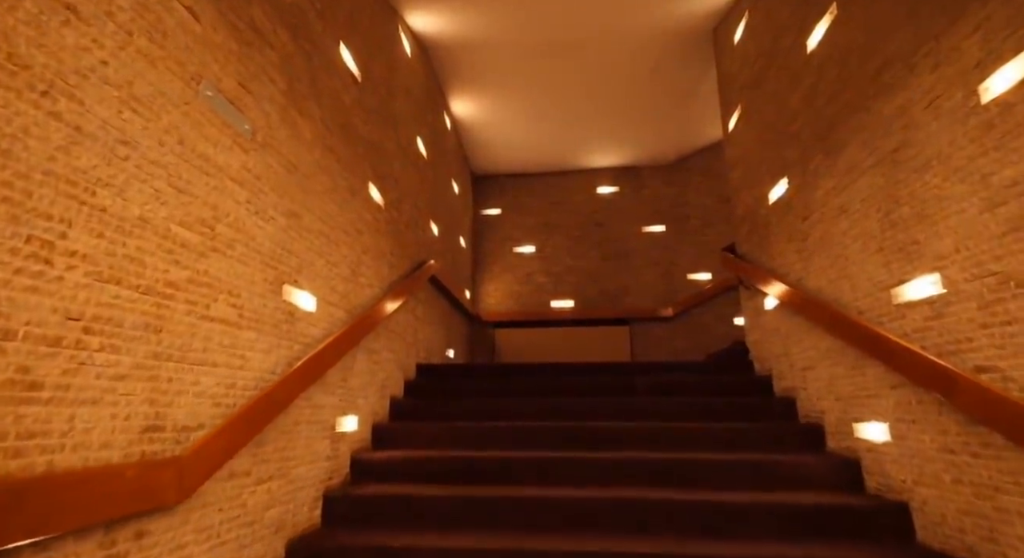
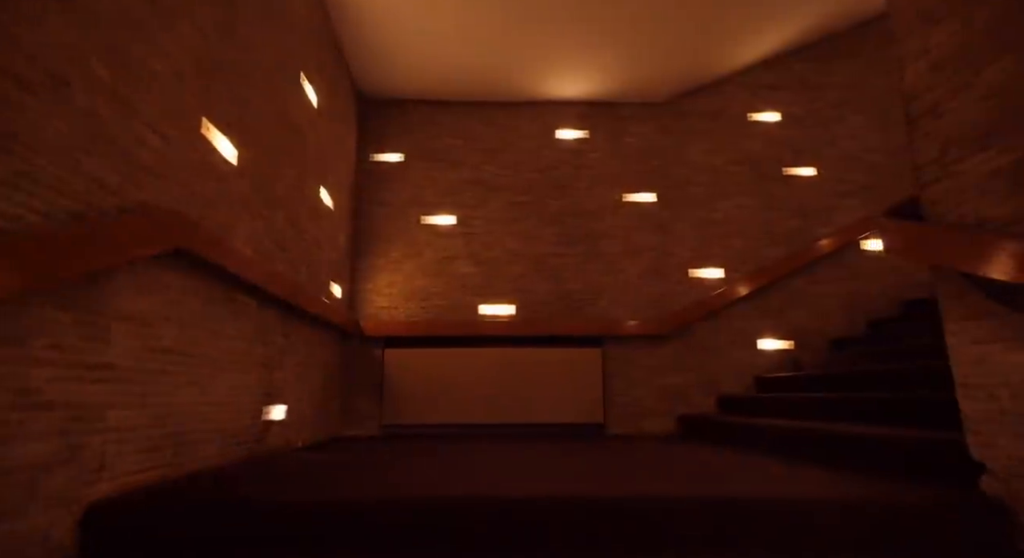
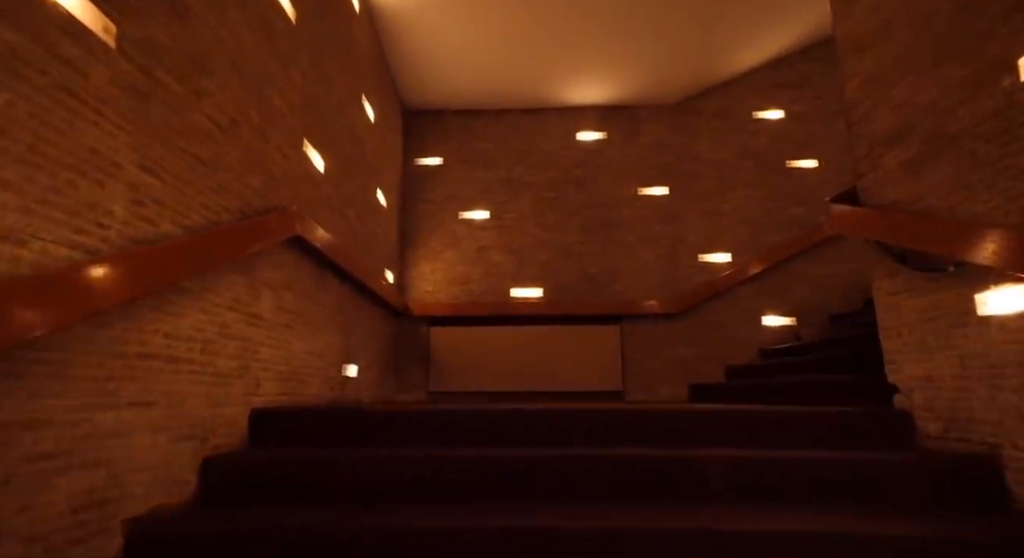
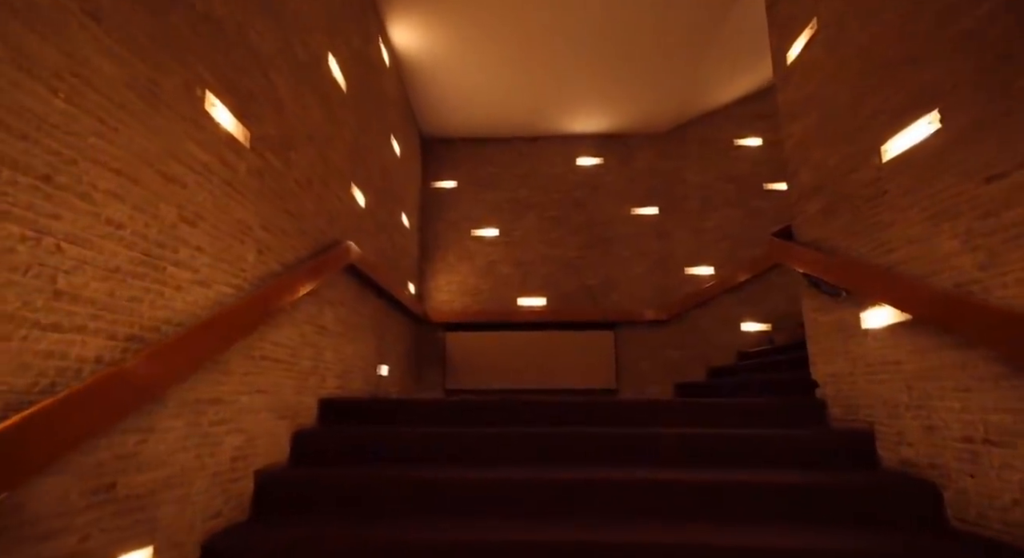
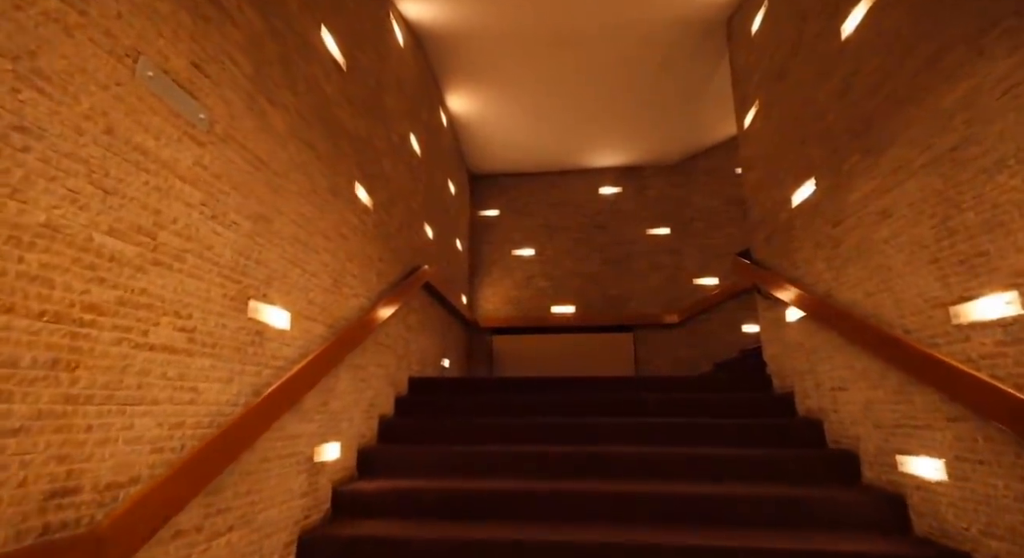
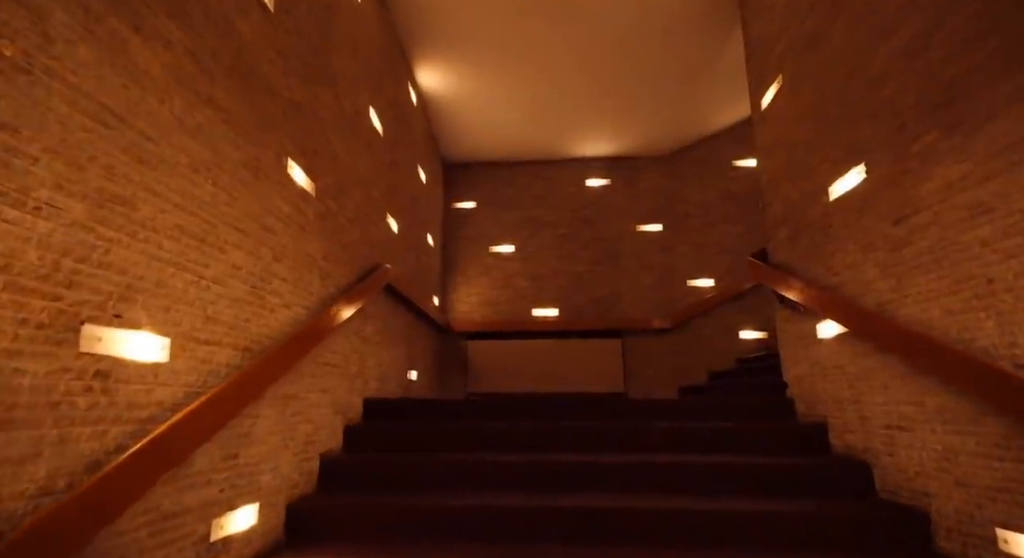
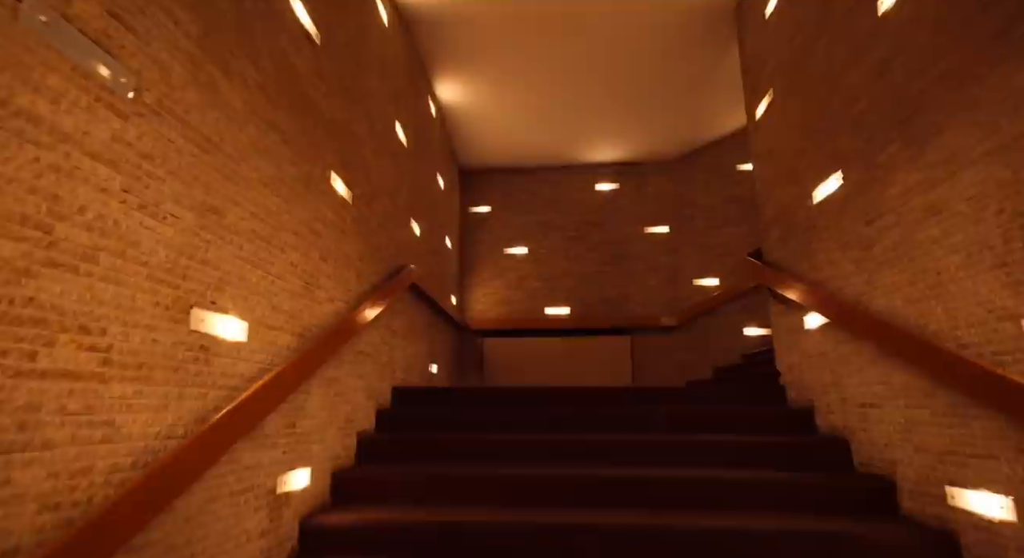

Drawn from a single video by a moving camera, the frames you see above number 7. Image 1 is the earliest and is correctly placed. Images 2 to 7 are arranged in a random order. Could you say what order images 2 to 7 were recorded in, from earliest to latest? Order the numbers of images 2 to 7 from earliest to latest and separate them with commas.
5, 7, 6, 4, 3, 2
